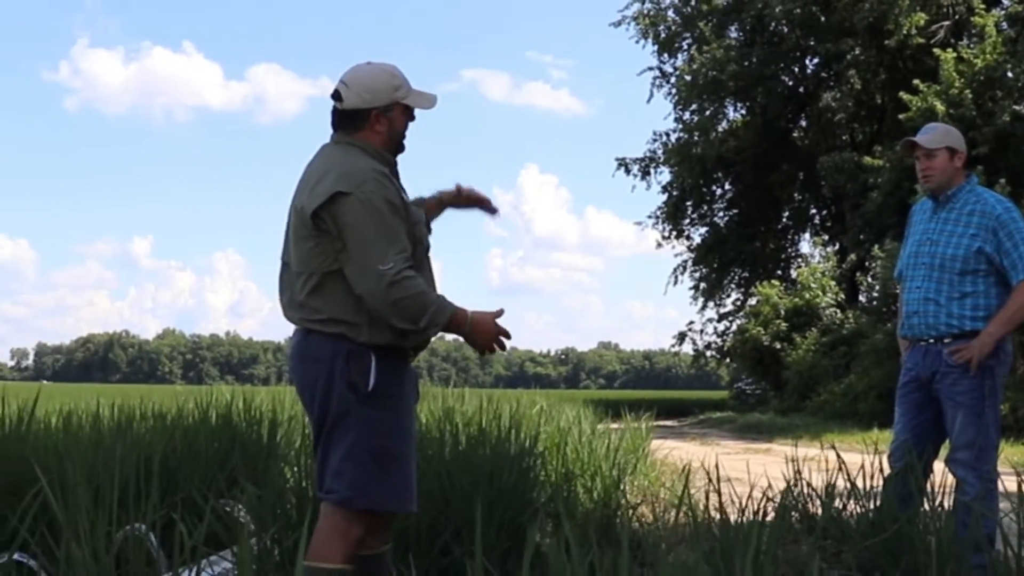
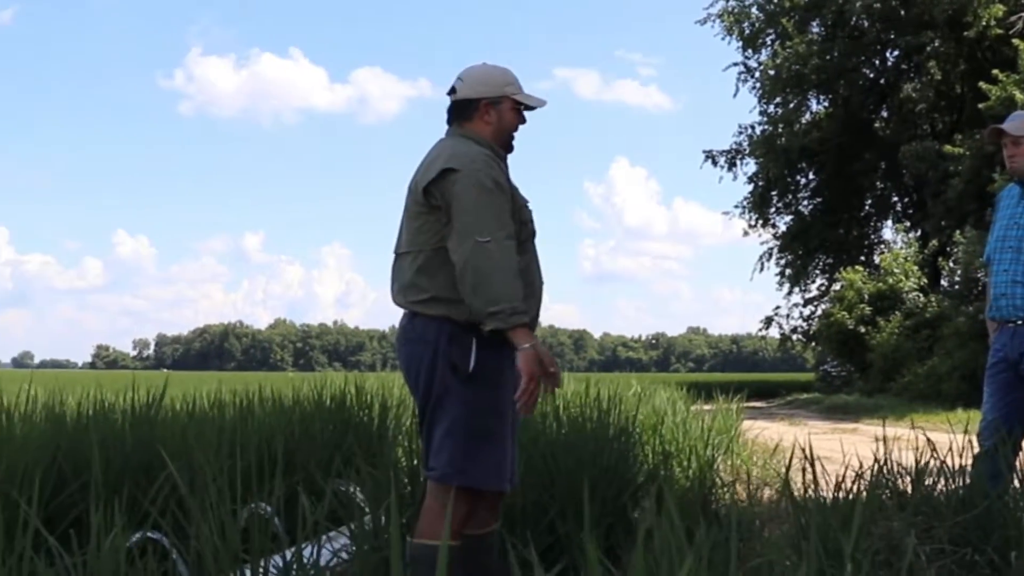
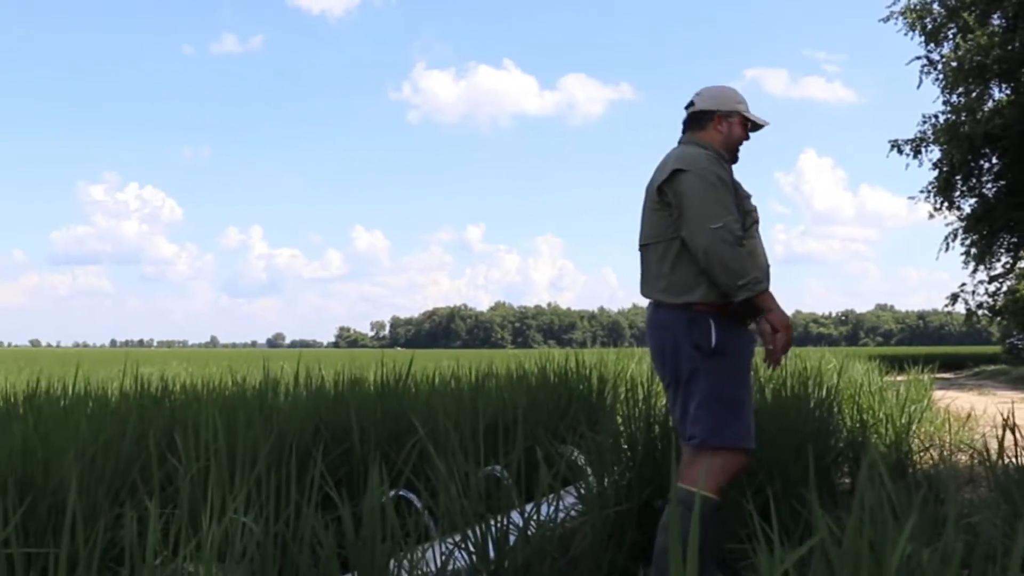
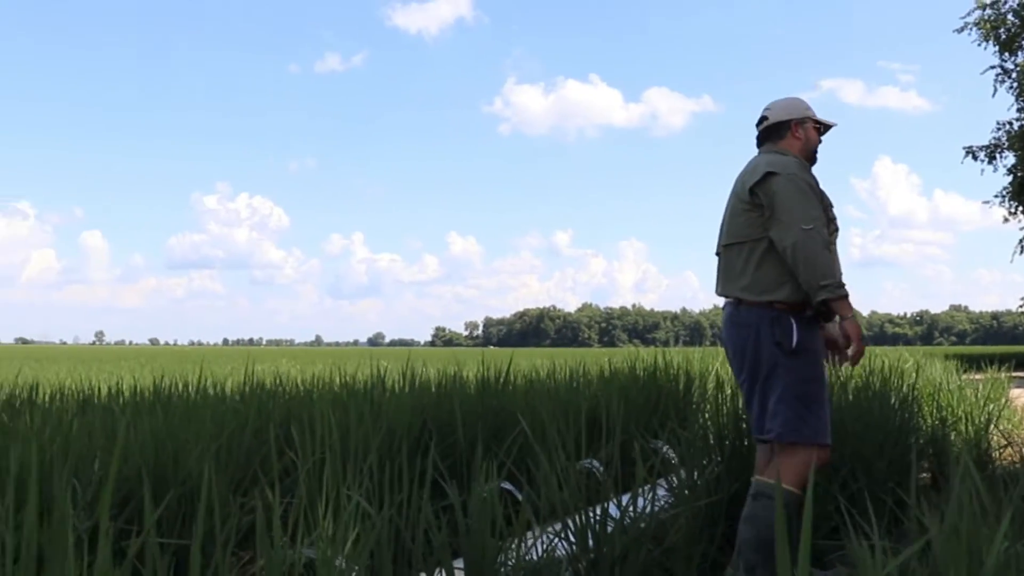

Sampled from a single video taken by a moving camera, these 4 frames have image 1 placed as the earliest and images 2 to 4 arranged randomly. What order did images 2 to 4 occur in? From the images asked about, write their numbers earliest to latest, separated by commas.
2, 3, 4
